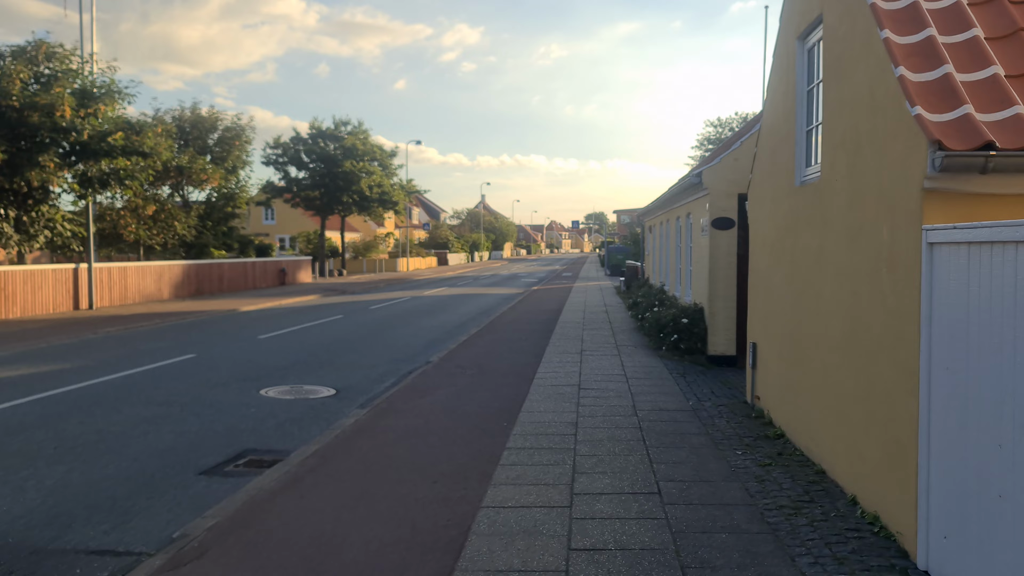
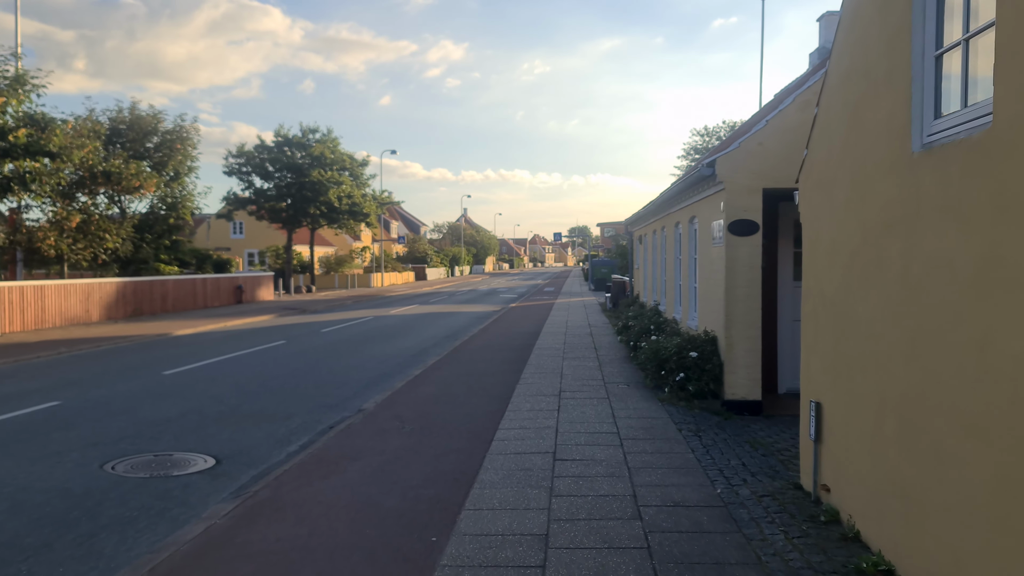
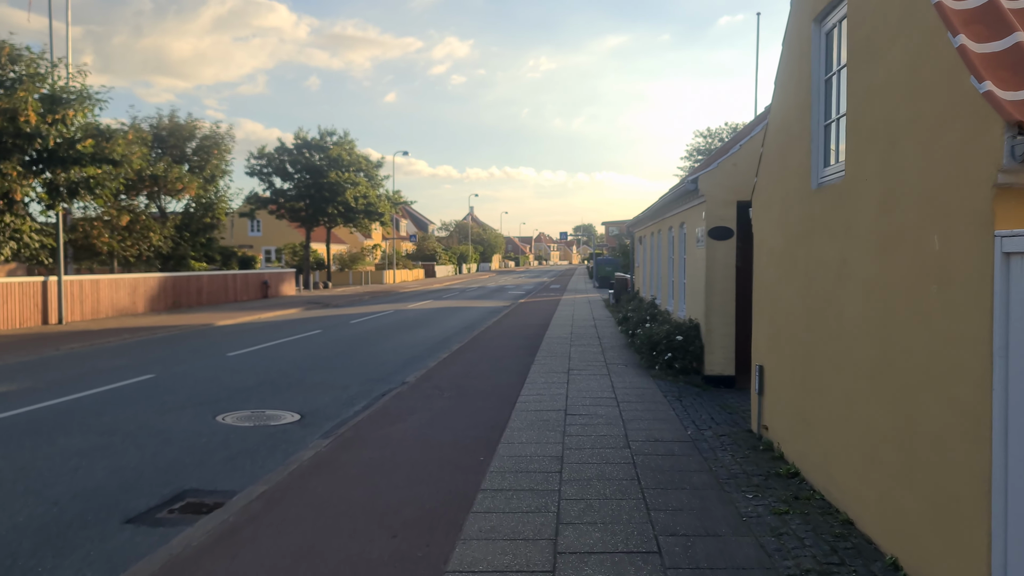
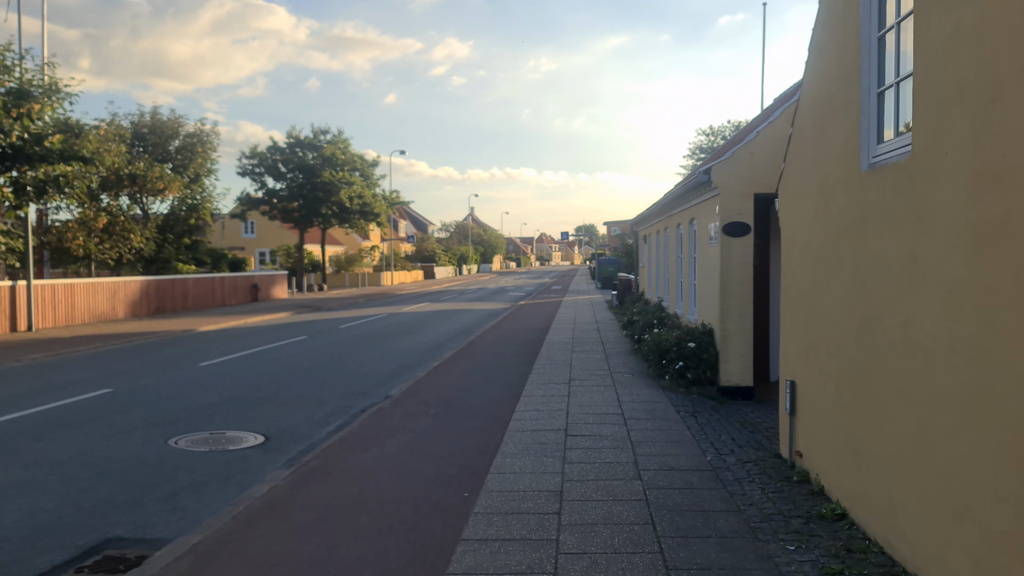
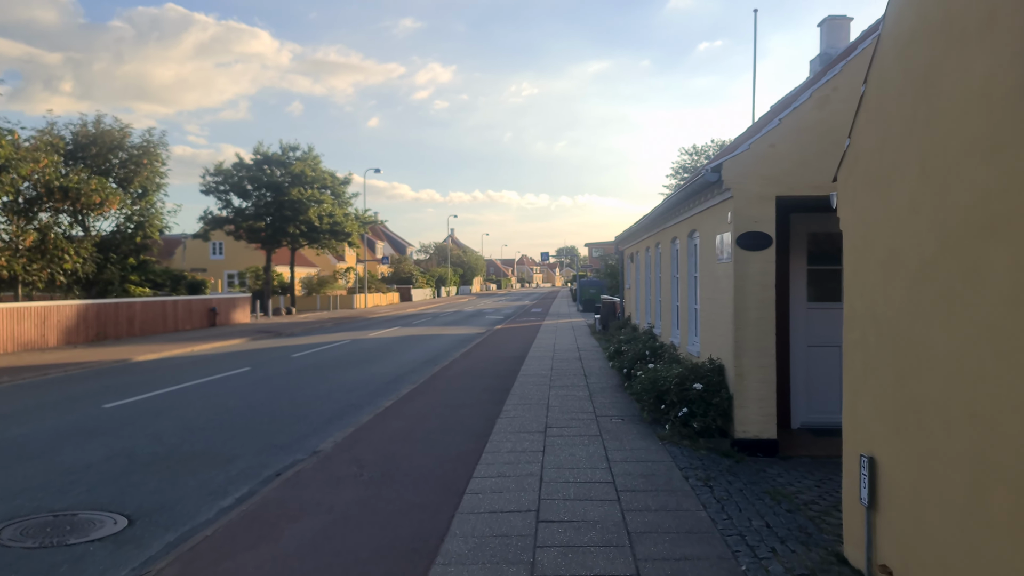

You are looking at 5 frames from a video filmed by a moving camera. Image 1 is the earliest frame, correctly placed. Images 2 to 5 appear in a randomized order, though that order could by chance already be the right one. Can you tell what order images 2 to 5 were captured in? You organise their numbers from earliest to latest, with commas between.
3, 4, 2, 5
